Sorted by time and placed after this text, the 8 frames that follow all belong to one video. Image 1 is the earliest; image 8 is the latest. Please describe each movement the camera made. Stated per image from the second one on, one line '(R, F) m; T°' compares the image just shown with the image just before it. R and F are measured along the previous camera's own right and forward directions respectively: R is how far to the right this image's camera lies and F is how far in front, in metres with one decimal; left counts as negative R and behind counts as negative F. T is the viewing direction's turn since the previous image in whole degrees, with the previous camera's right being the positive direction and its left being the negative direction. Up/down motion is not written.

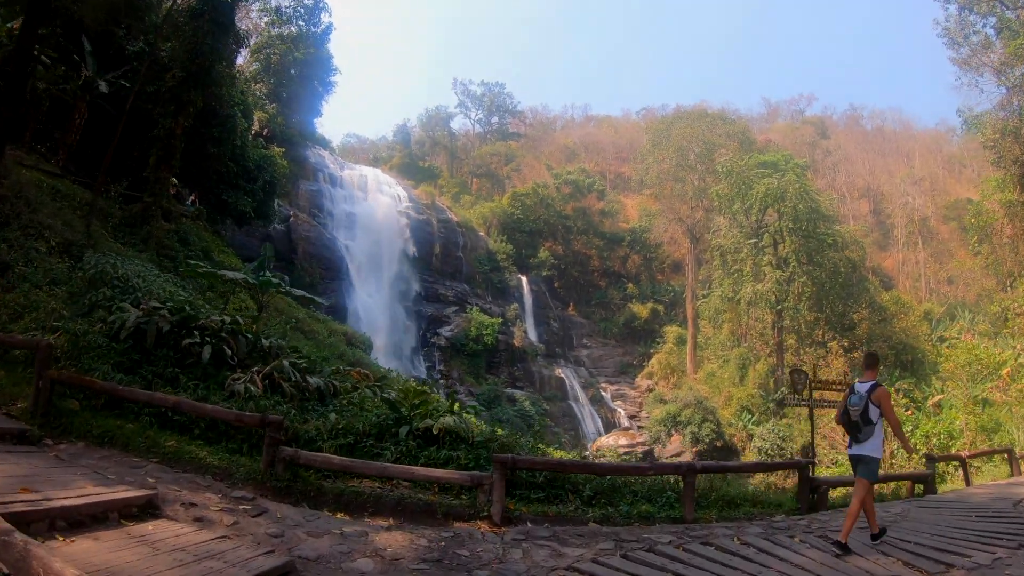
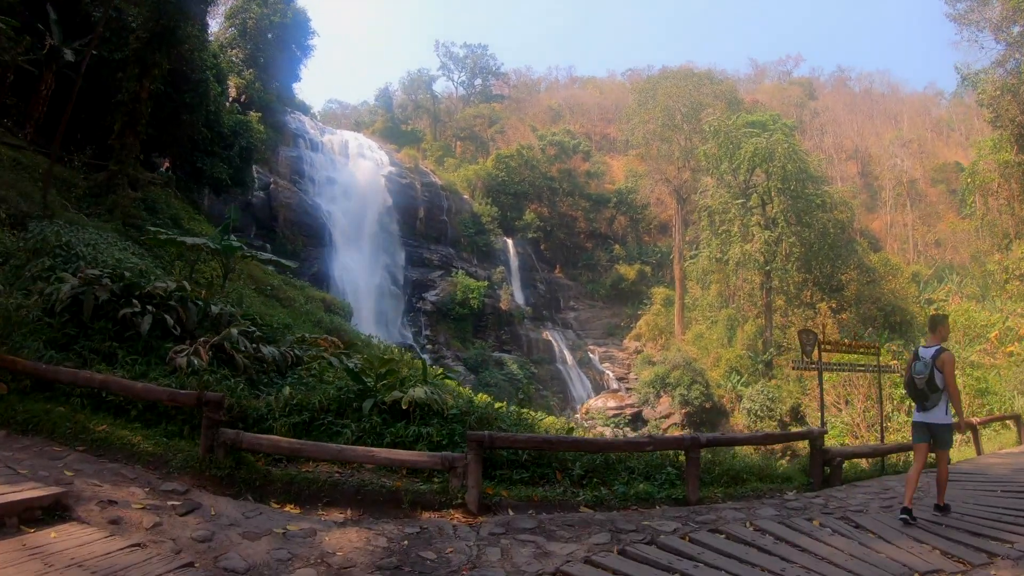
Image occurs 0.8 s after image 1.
(0.0, +0.3) m; +1°
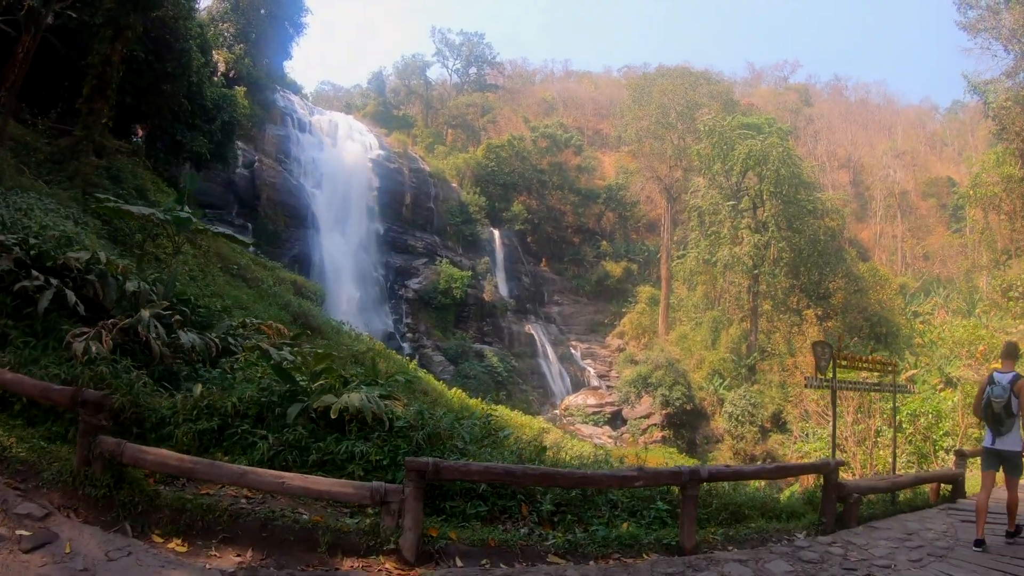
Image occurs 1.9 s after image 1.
(+0.1, +0.4) m; +1°
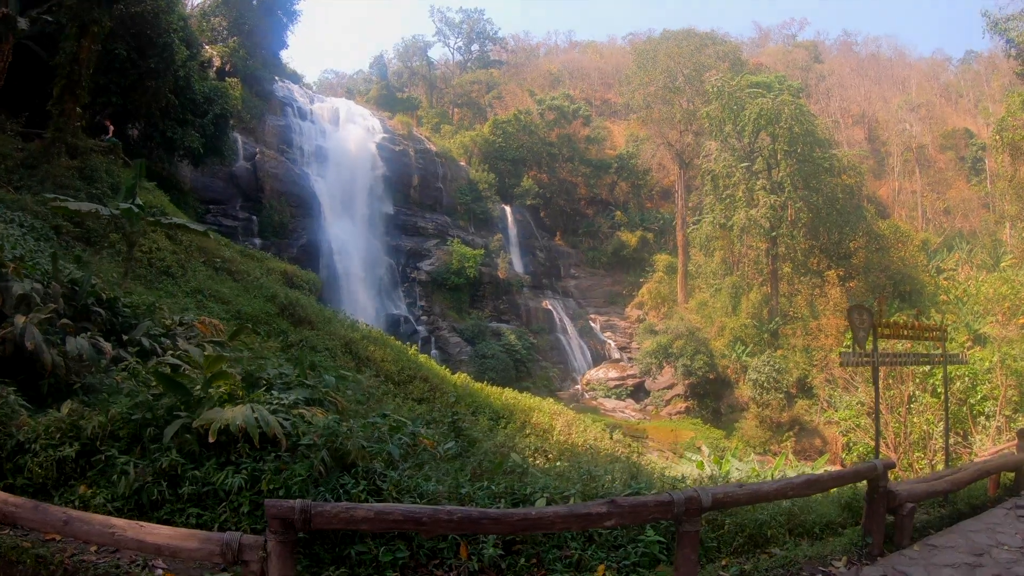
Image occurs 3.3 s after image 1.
(+0.2, +0.5) m; -2°
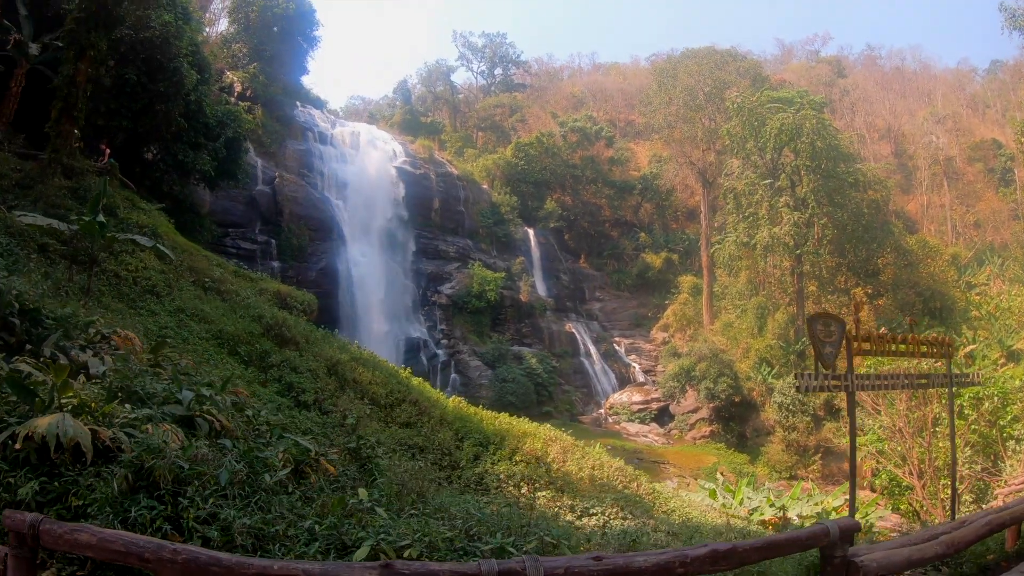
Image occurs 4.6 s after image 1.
(+0.4, +0.3) m; -2°
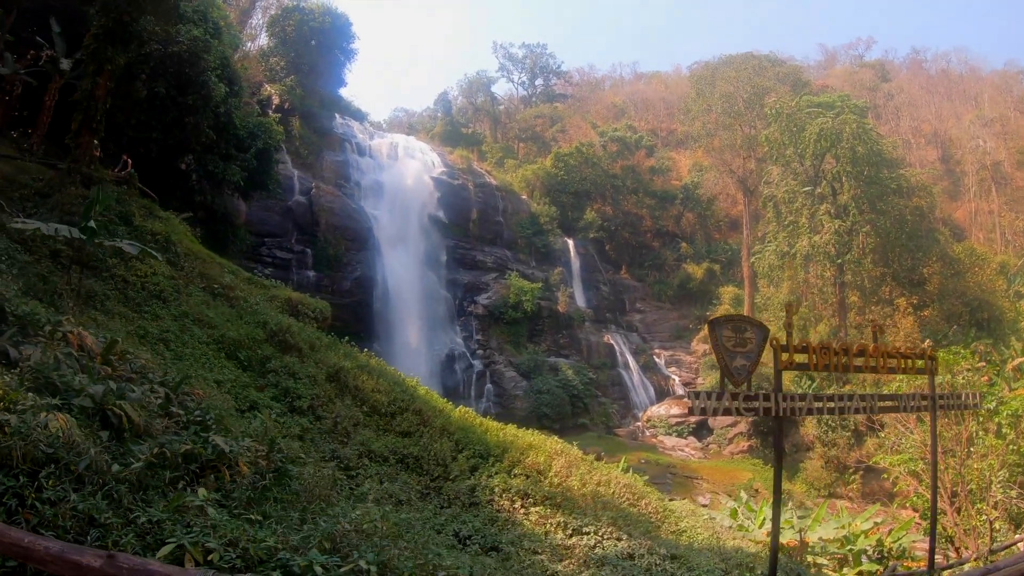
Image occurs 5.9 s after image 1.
(+0.4, +0.2) m; -4°
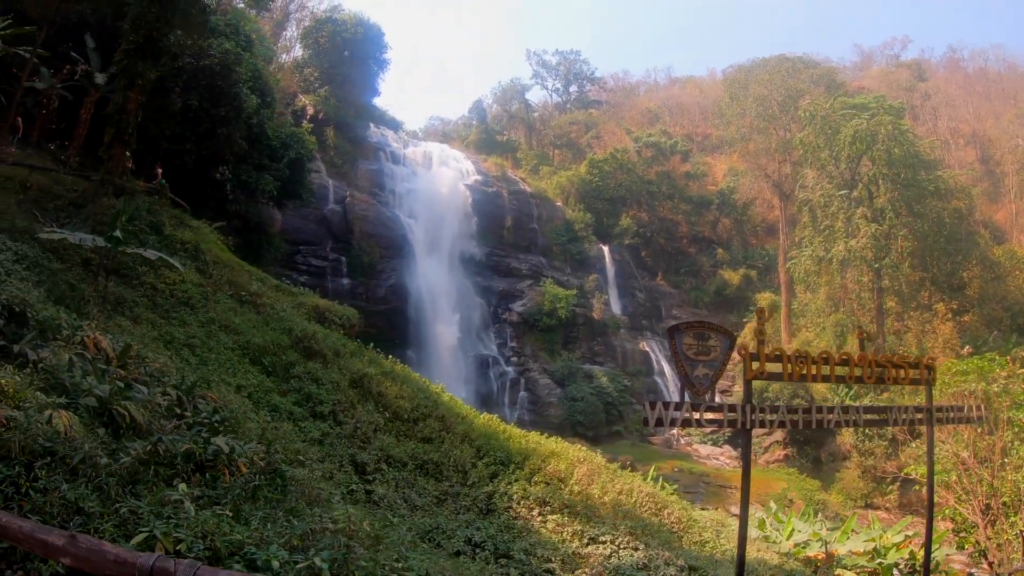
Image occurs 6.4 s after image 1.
(+0.2, 0.0) m; -3°
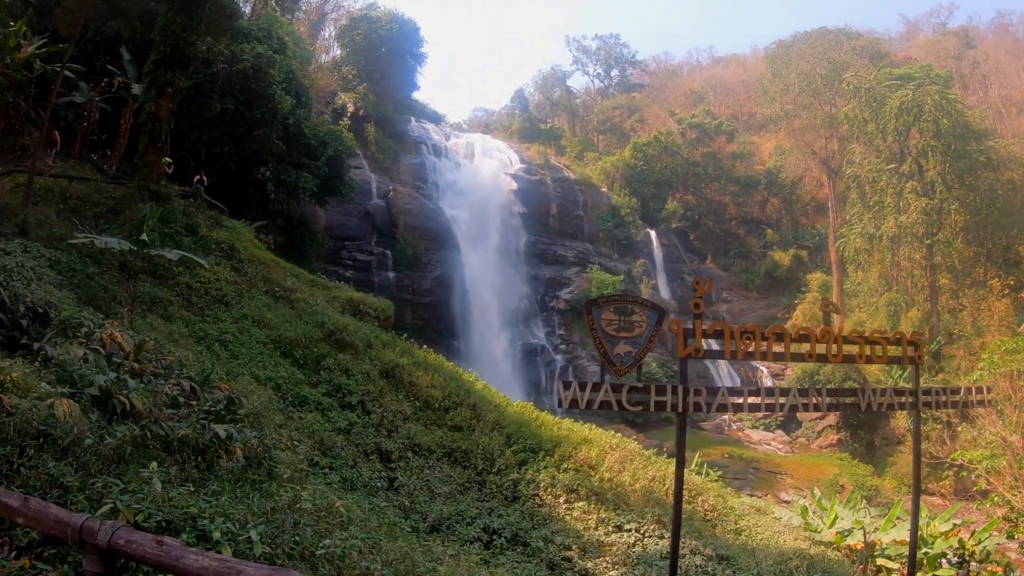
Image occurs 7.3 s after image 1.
(+0.3, 0.0) m; -4°
